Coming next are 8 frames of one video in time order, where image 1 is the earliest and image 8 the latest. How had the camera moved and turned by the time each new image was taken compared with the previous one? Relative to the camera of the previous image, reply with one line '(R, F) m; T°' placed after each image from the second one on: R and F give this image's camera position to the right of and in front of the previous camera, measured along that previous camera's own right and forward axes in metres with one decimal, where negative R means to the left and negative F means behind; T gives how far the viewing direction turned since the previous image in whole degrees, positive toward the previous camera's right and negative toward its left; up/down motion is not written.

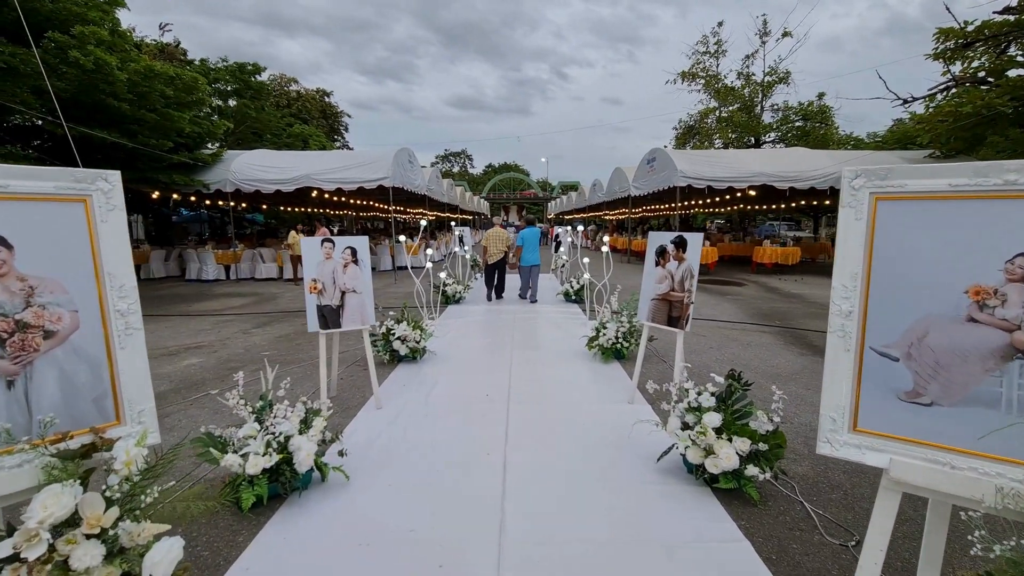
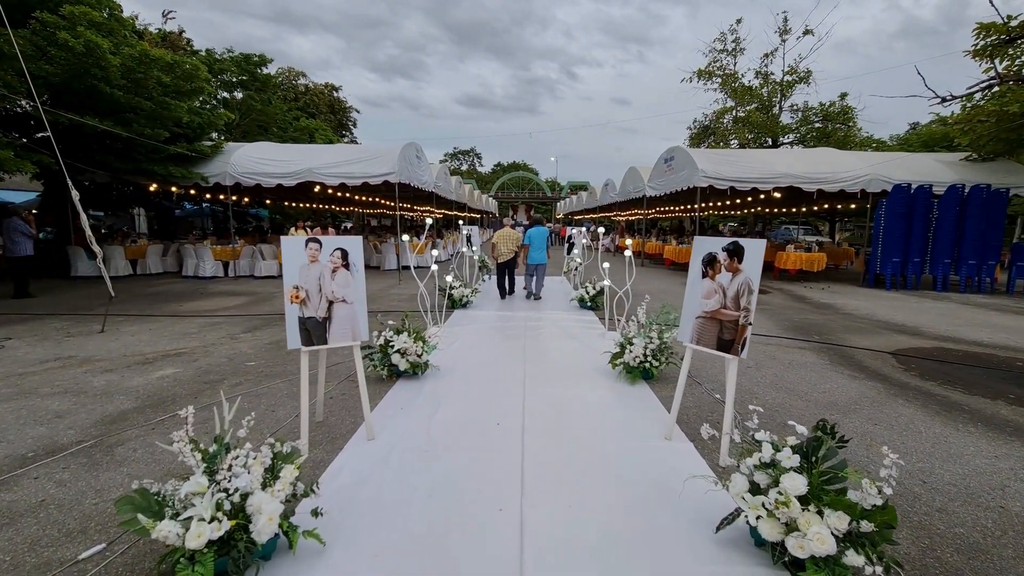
(-0.1, +0.5) m; -1°
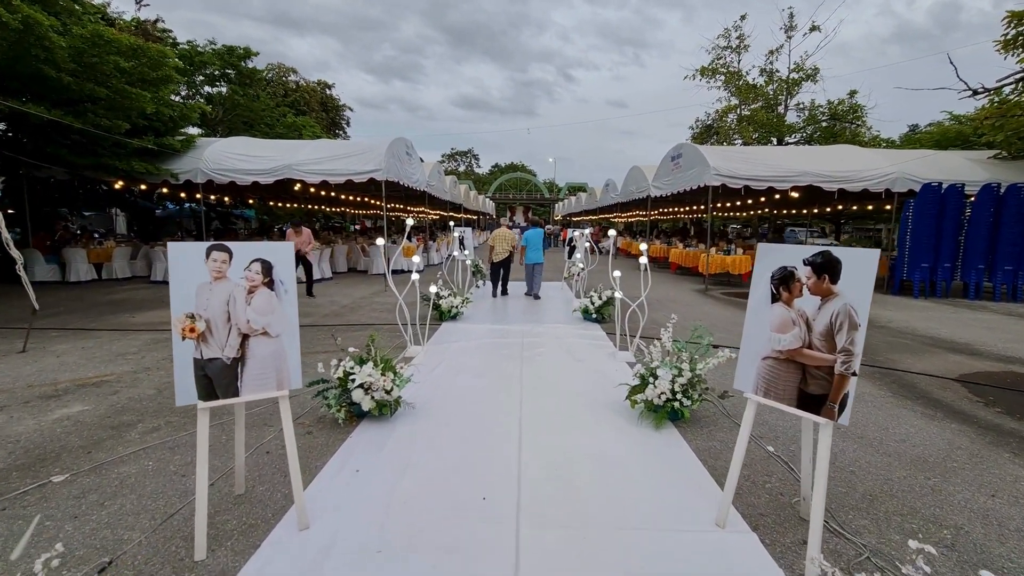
(0.0, +0.9) m; 0°
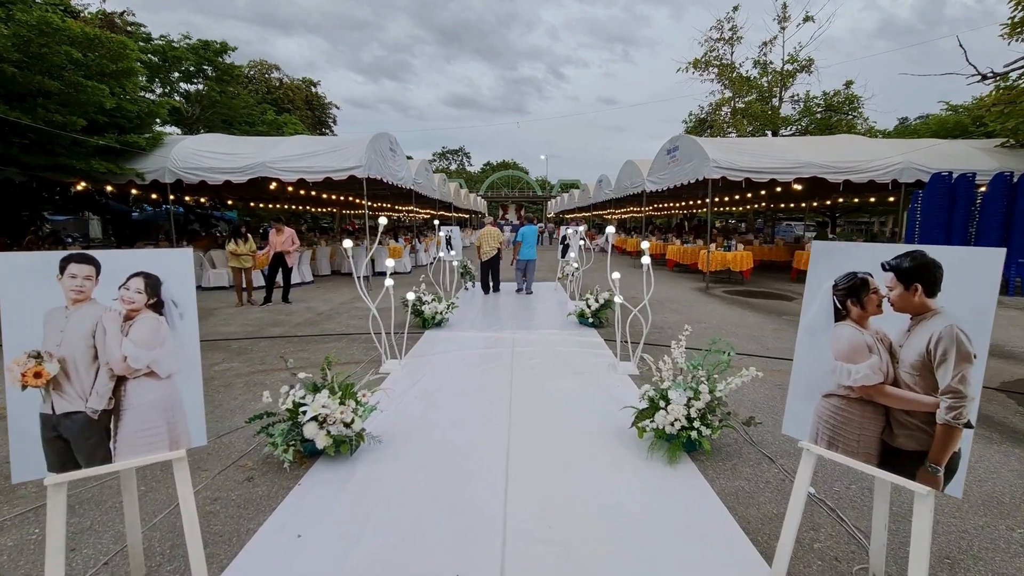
(+0.1, +0.5) m; +1°
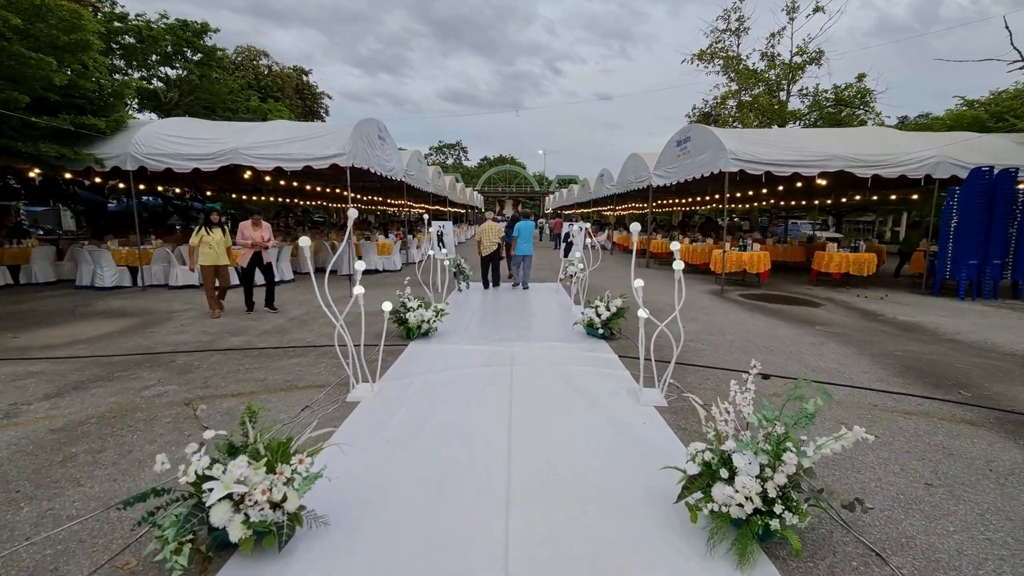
(0.0, +0.8) m; 0°
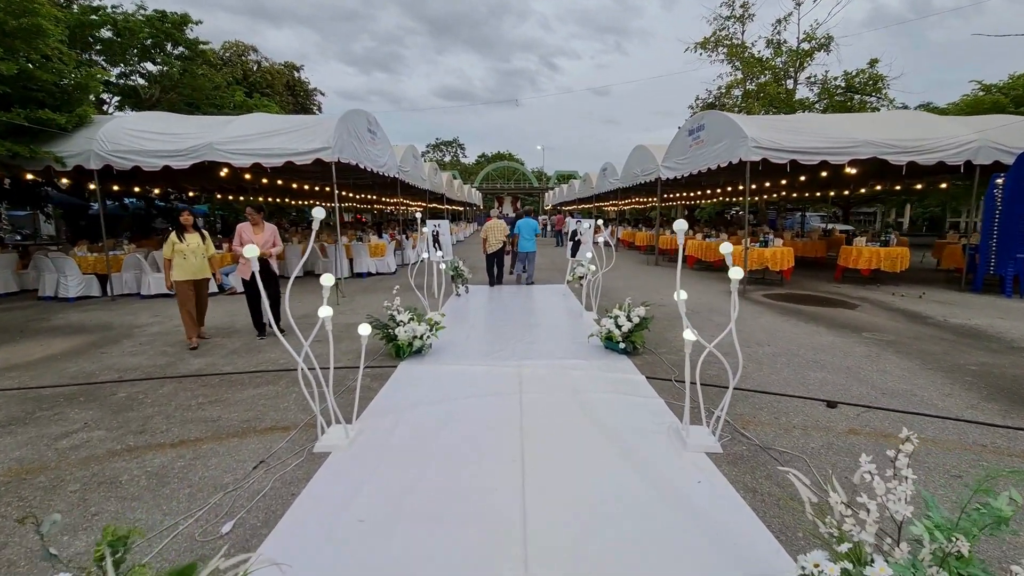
(-0.1, +0.7) m; 0°
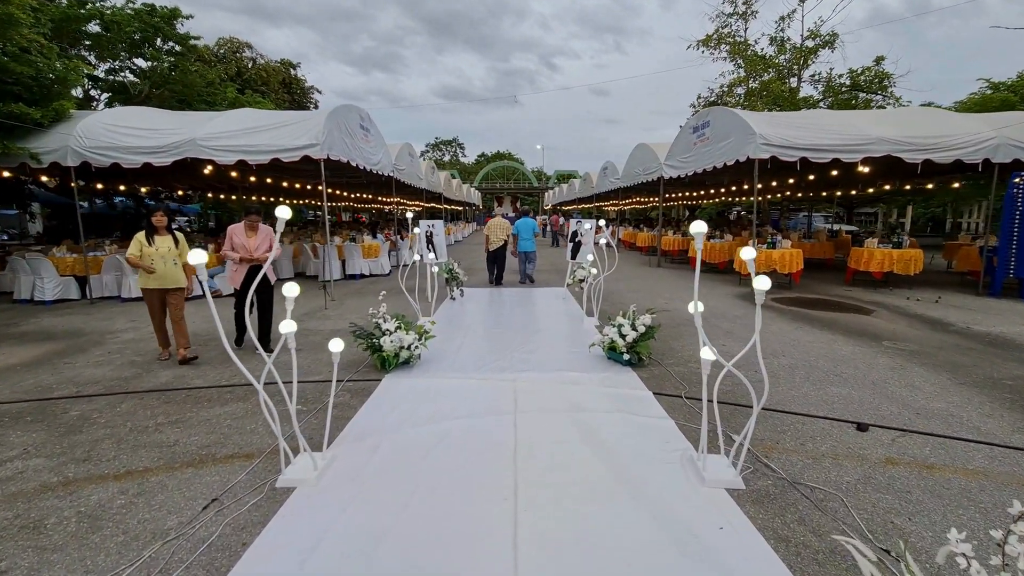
(0.0, +0.4) m; 0°
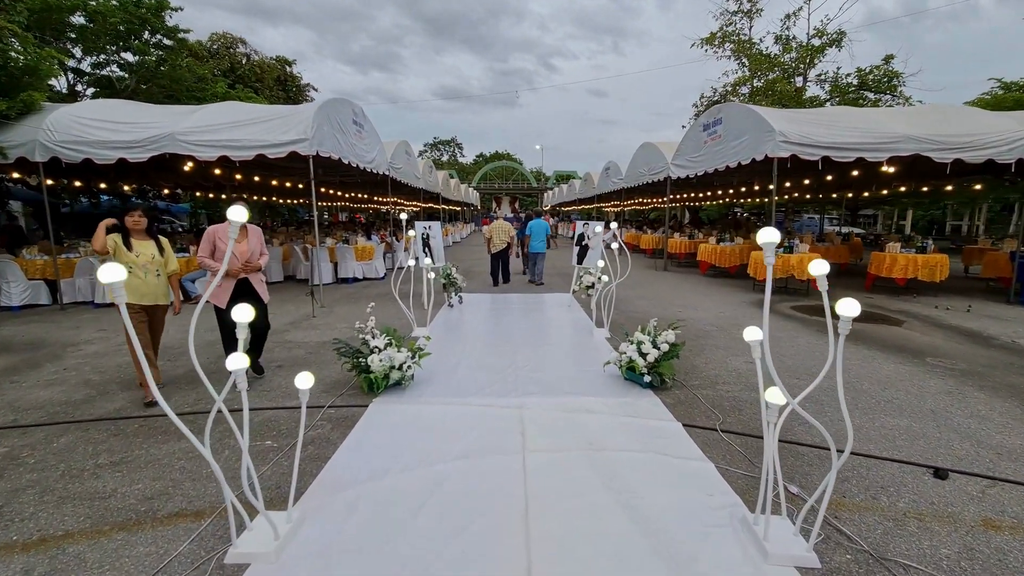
(-0.1, +0.5) m; 0°
